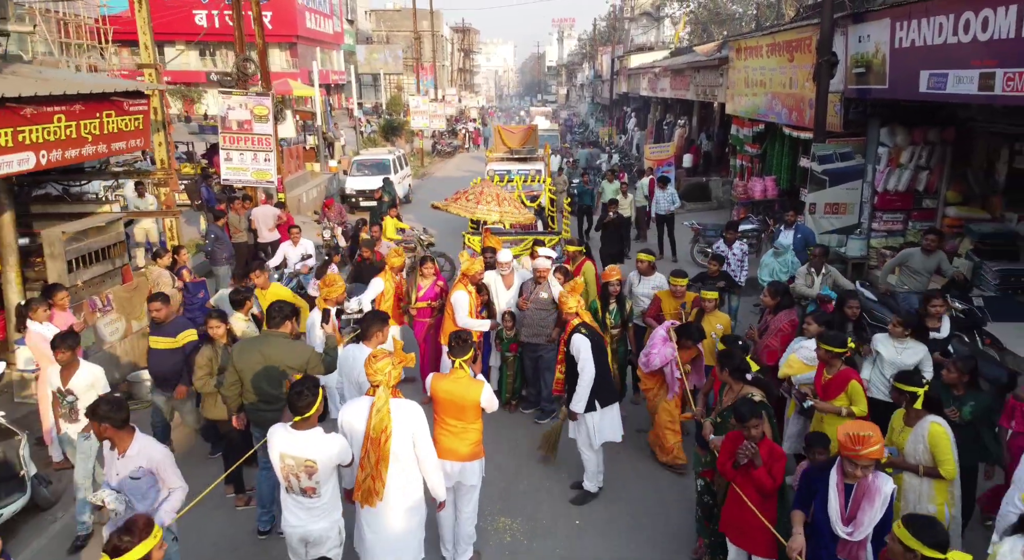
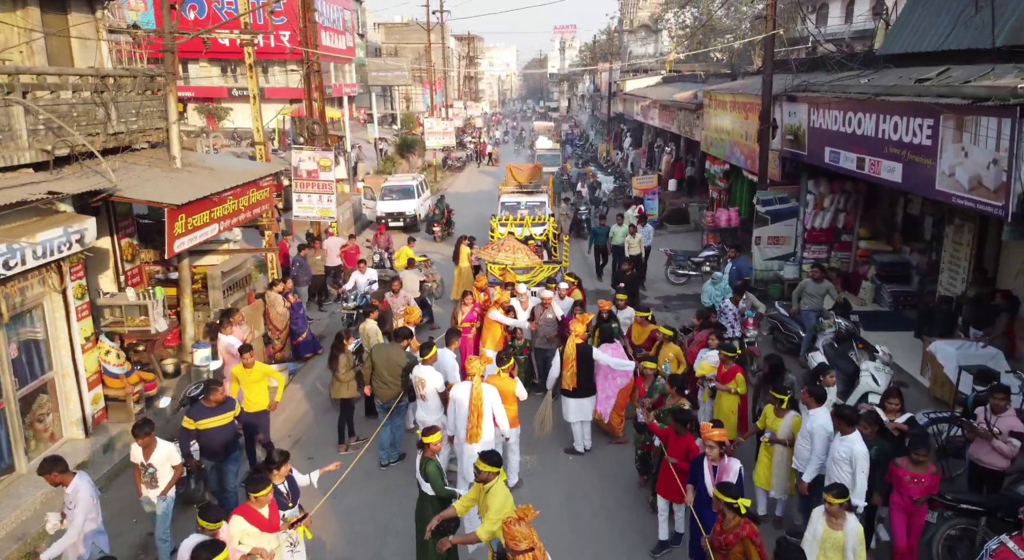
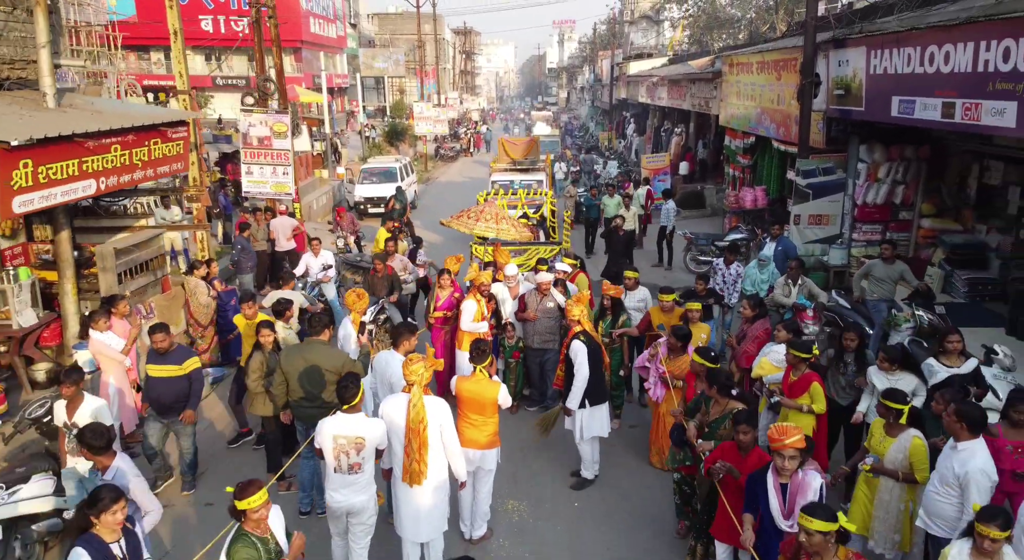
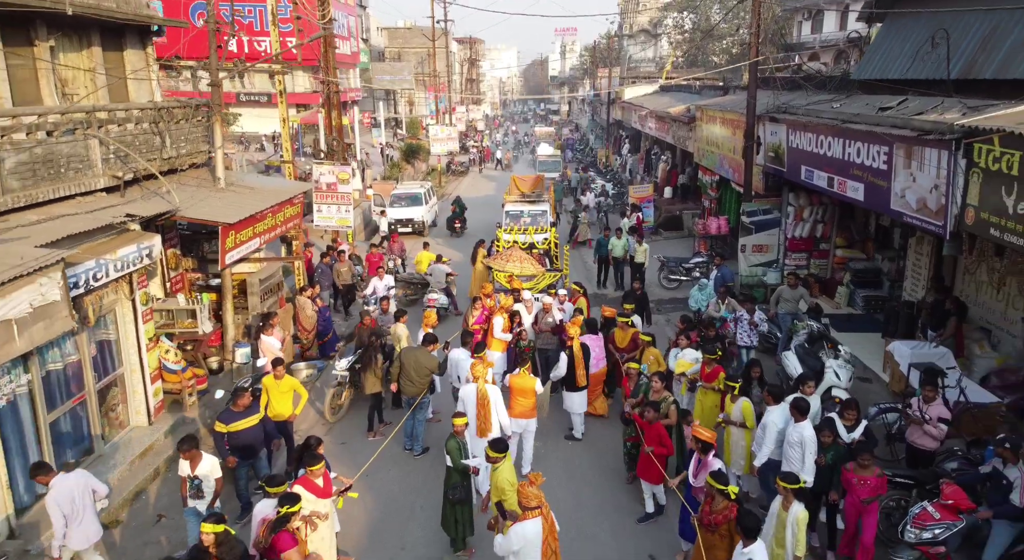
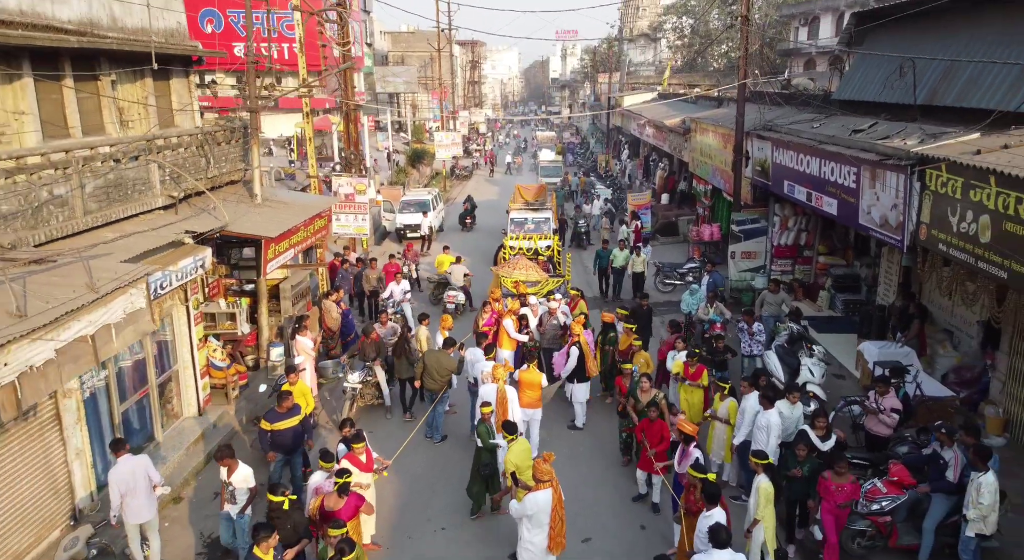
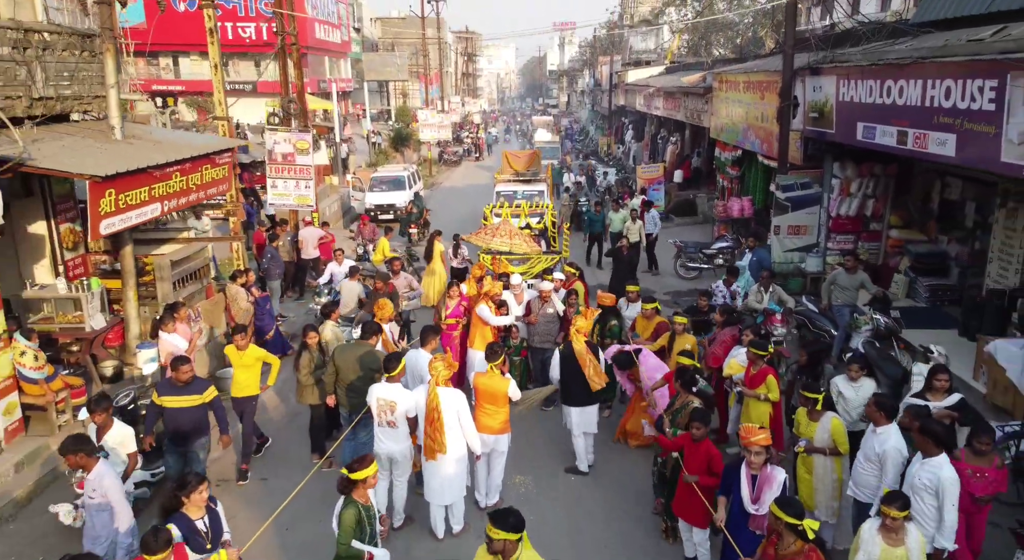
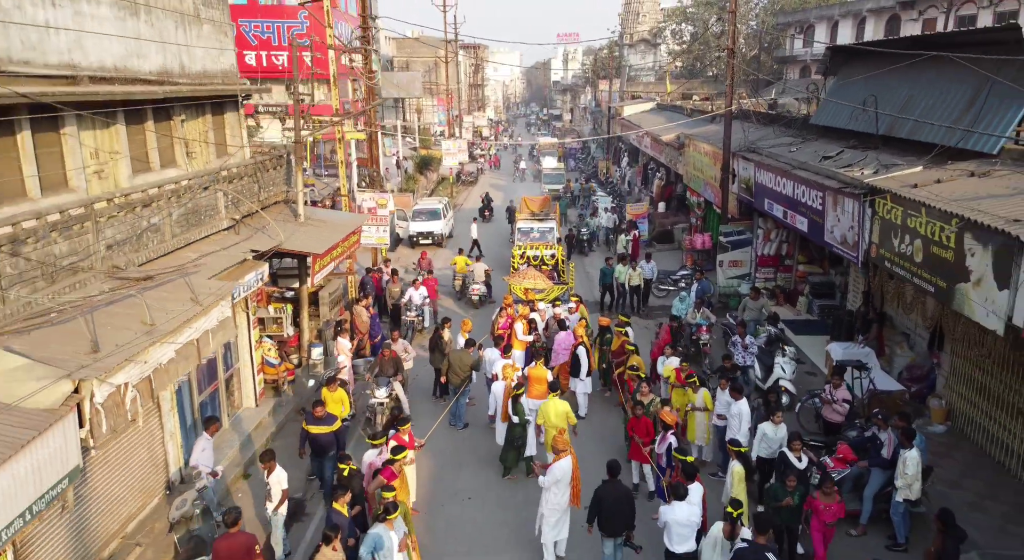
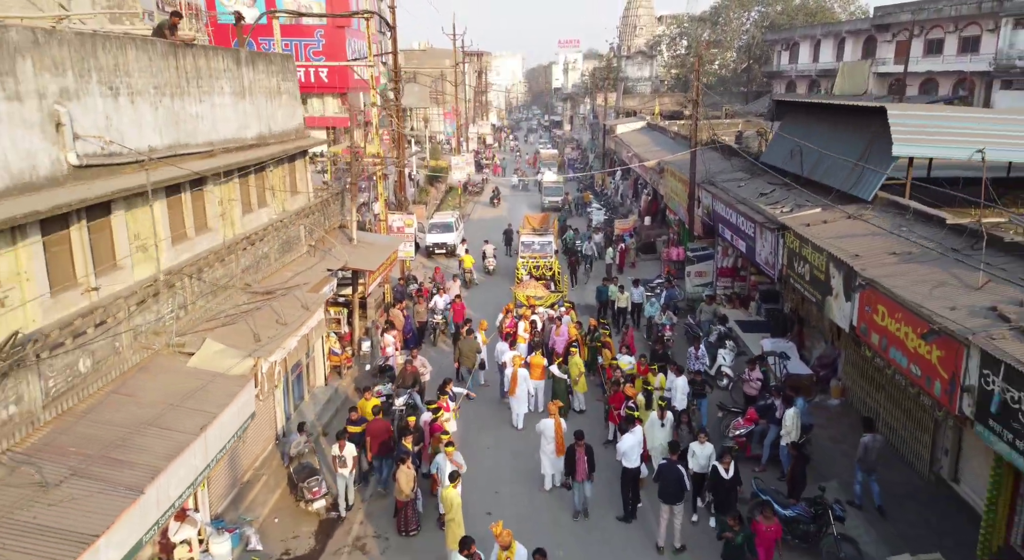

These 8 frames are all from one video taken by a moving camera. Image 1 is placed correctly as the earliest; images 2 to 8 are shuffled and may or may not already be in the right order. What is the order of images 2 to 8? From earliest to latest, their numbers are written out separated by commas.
3, 6, 2, 4, 5, 7, 8
